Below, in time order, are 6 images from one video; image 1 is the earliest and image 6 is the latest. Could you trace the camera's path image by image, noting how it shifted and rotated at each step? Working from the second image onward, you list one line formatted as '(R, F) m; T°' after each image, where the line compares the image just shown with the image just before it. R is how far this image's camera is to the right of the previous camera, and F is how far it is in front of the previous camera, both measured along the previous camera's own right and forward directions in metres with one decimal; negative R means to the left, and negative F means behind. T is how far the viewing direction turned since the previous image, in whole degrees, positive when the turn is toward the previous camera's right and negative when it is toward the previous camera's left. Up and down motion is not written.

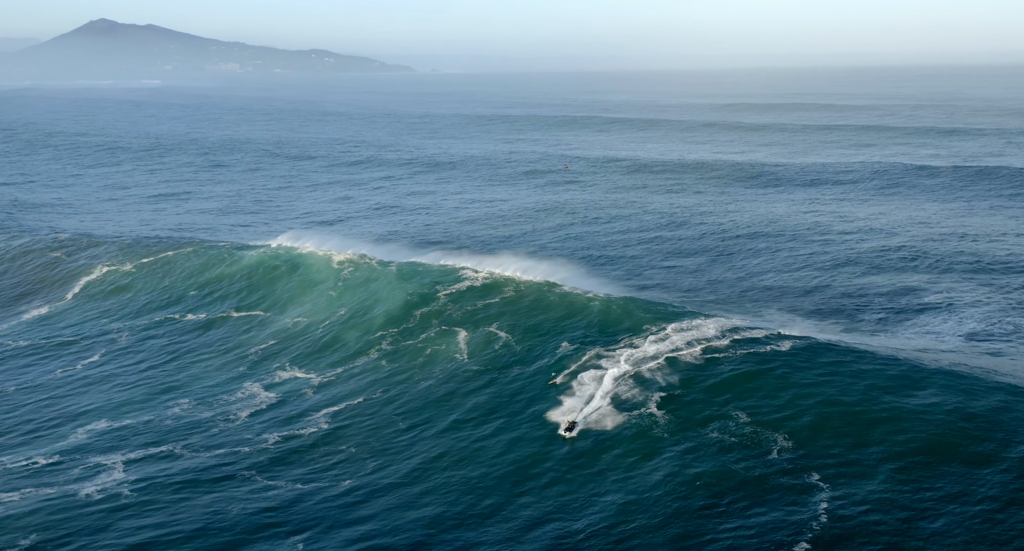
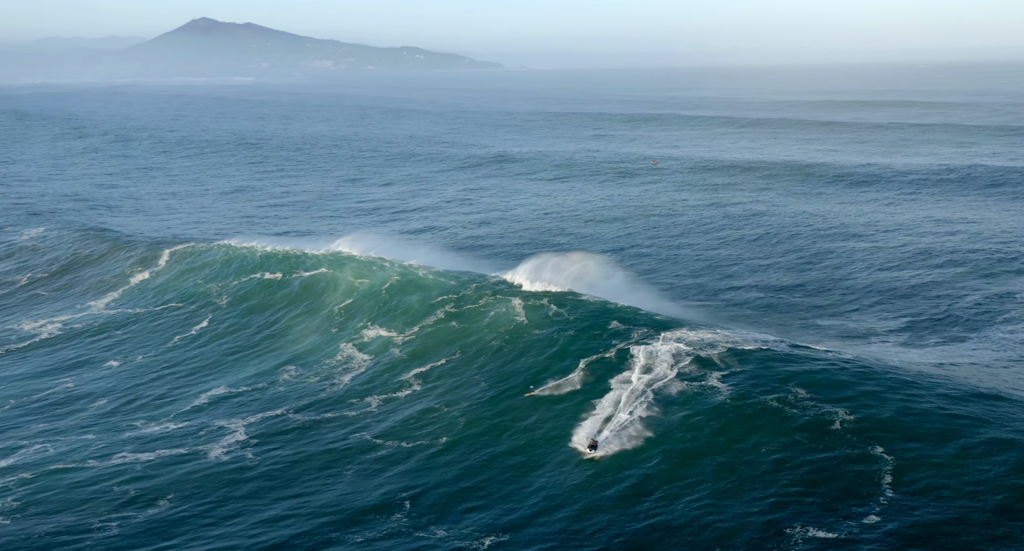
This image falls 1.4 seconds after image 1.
(+0.6, +1.2) m; -5°
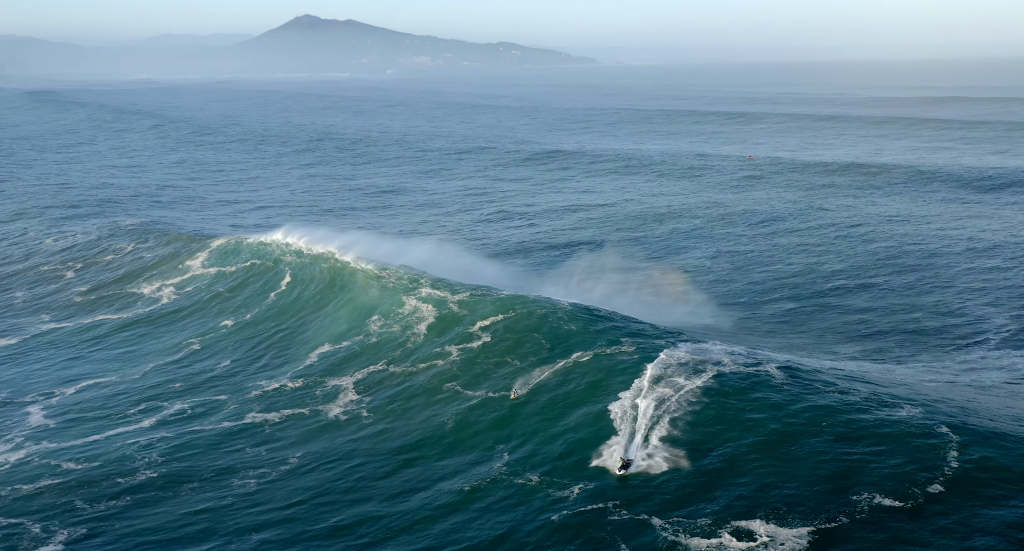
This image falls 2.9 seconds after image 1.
(+0.7, -0.5) m; -5°
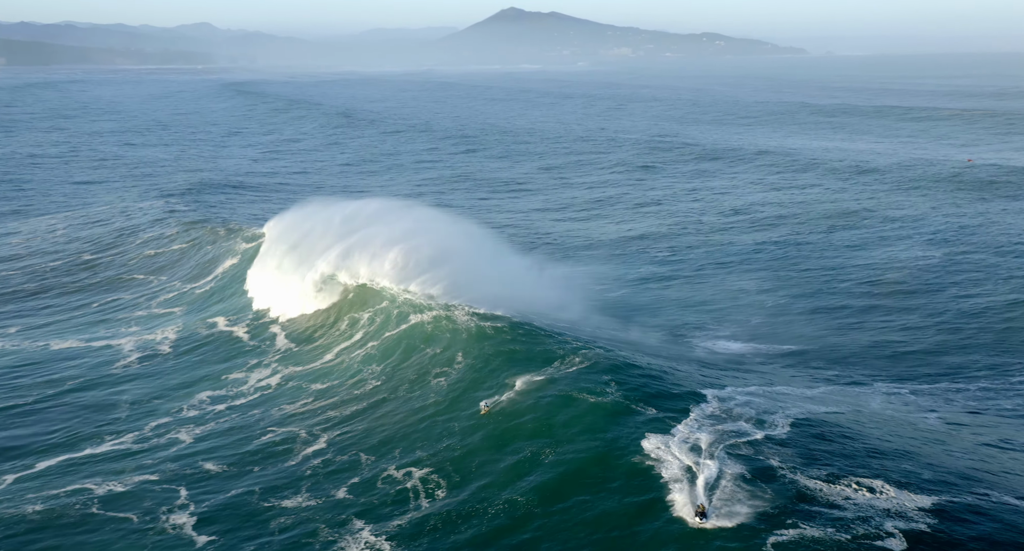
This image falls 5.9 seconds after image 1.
(+0.6, -1.9) m; -11°
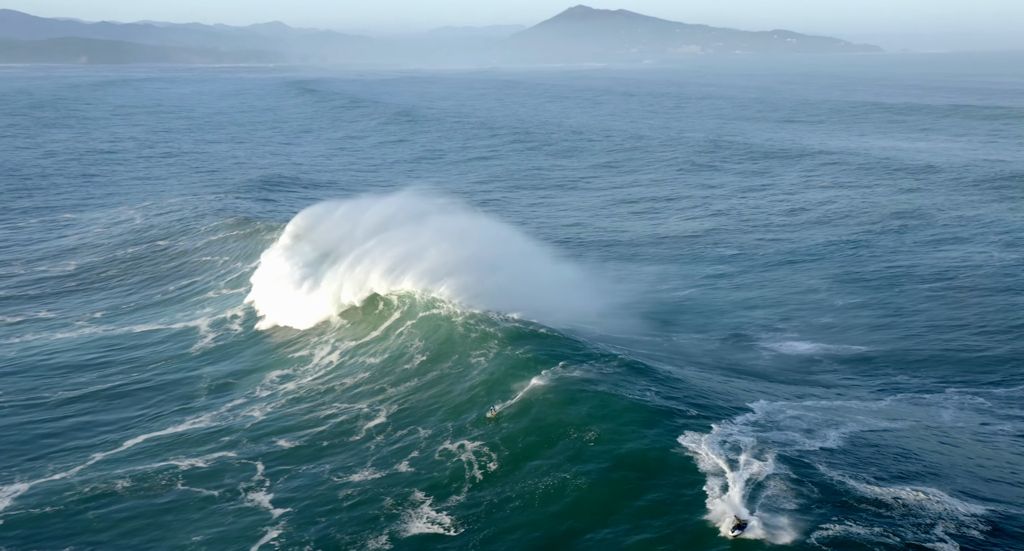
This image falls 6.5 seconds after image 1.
(+0.2, -0.1) m; -4°
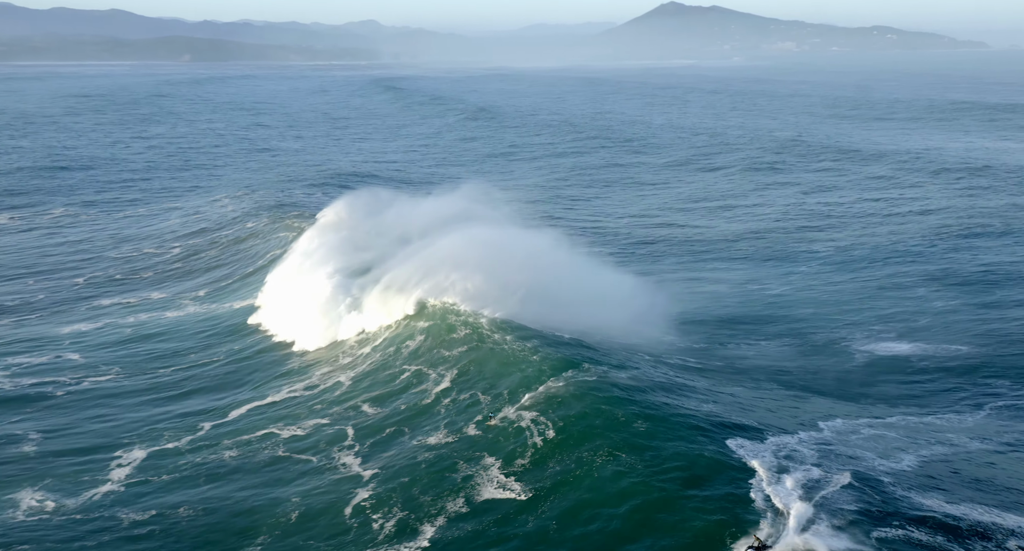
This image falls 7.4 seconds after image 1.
(+0.1, -0.2) m; -5°
